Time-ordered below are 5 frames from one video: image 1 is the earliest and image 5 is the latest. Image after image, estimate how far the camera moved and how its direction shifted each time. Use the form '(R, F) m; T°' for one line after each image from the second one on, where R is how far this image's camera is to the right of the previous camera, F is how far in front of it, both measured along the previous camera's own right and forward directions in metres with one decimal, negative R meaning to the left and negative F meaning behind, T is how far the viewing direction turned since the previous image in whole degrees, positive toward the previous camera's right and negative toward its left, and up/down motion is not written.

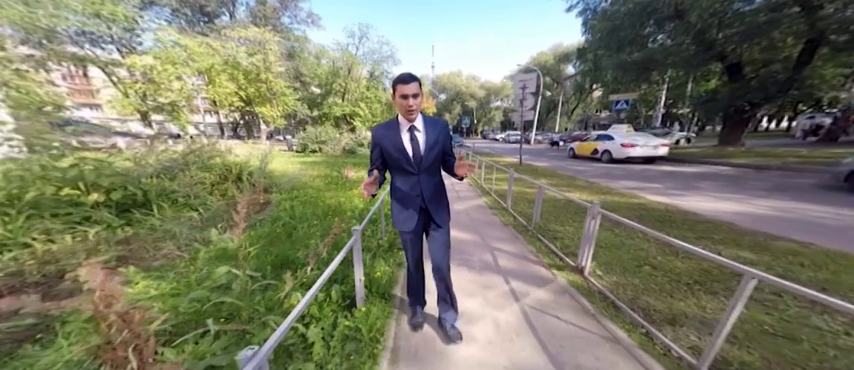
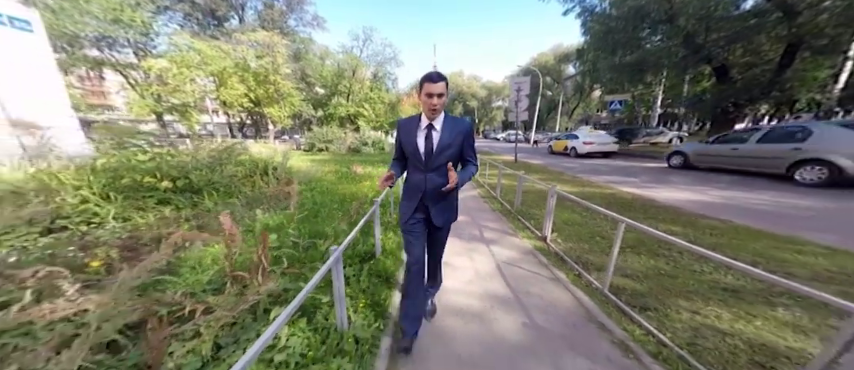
(0.0, -0.8) m; 0°
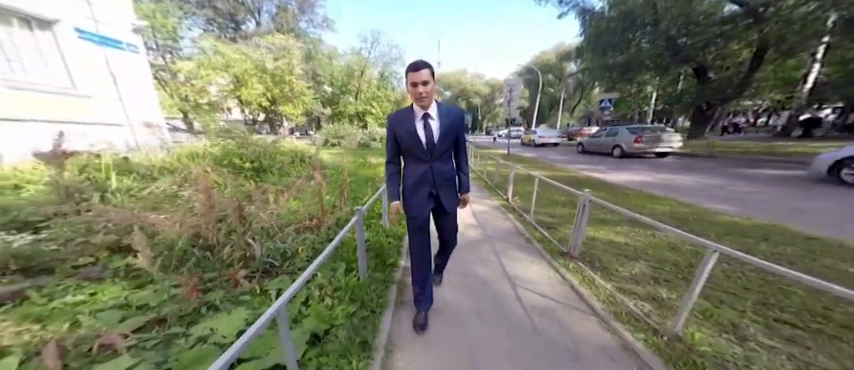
(0.0, -1.7) m; -1°
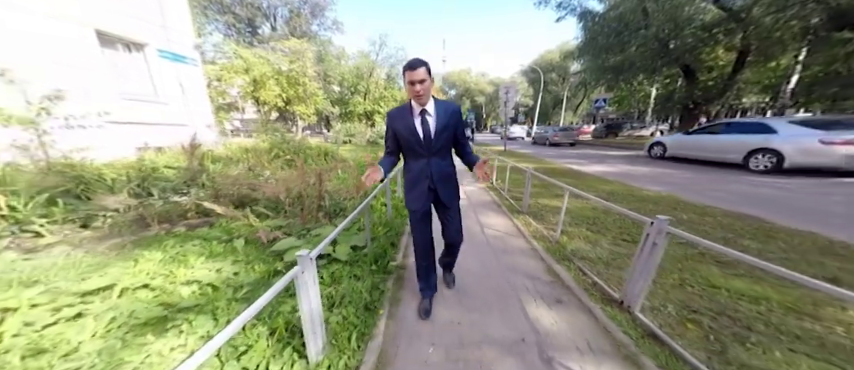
(+0.1, -1.5) m; -1°
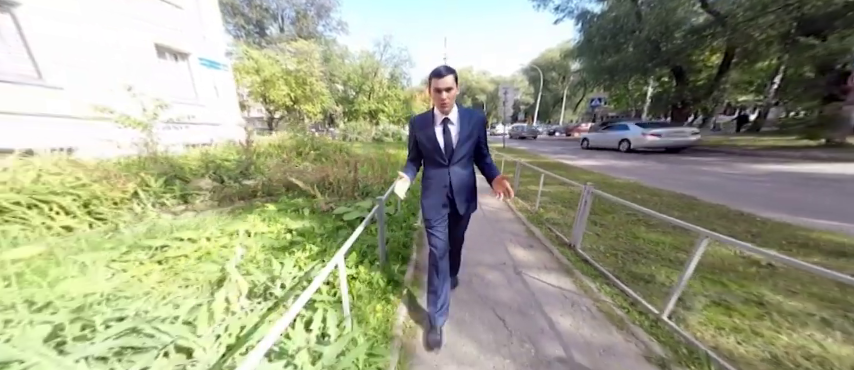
(-0.2, -1.1) m; 0°
